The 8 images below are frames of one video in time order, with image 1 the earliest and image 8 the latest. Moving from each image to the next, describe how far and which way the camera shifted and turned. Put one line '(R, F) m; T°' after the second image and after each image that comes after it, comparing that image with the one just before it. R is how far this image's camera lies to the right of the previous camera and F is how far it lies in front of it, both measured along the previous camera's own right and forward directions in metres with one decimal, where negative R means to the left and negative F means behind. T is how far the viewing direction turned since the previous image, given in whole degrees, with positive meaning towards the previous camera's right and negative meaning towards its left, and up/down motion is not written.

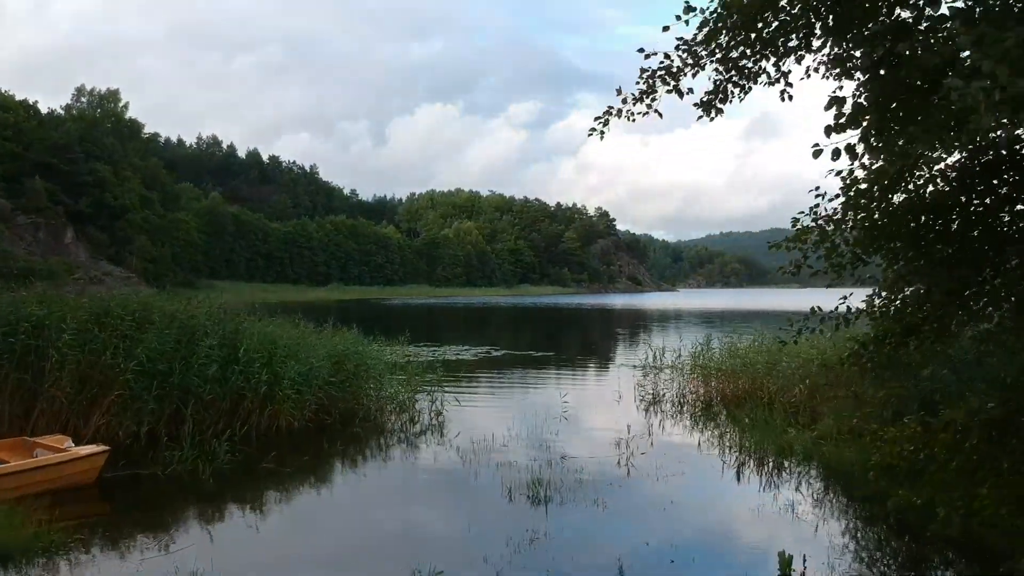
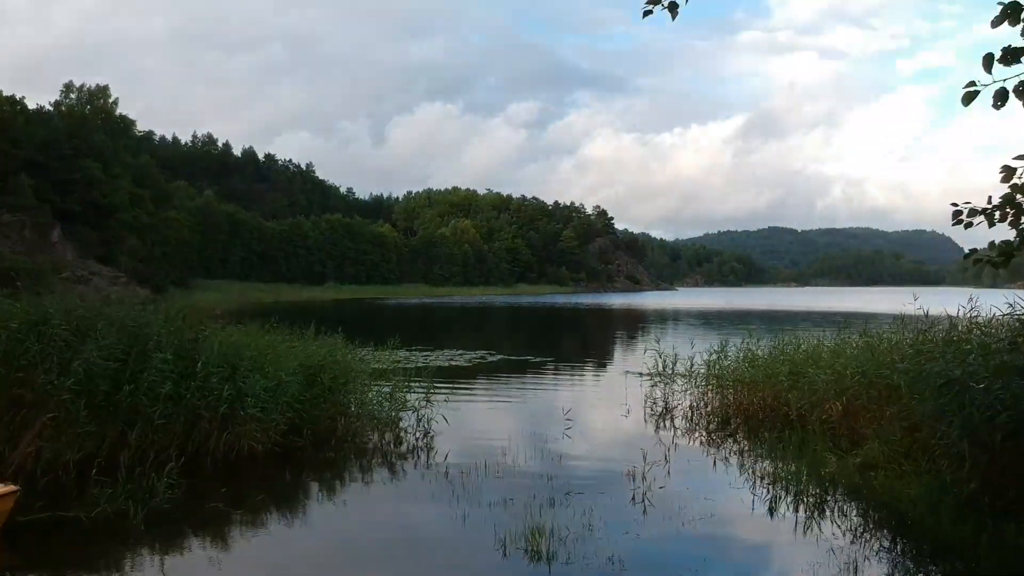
(0.0, +1.2) m; 0°
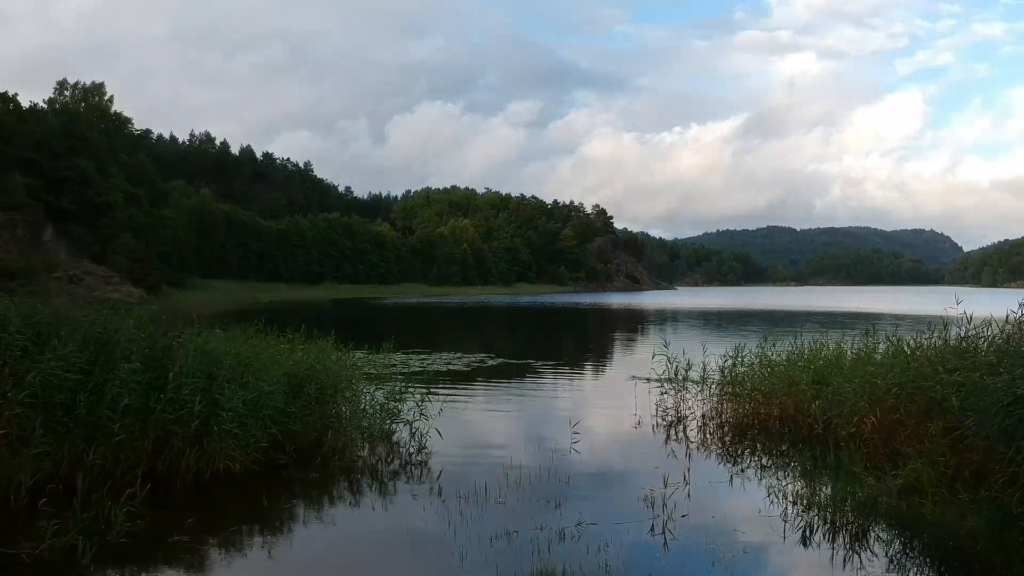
(0.0, +0.7) m; 0°
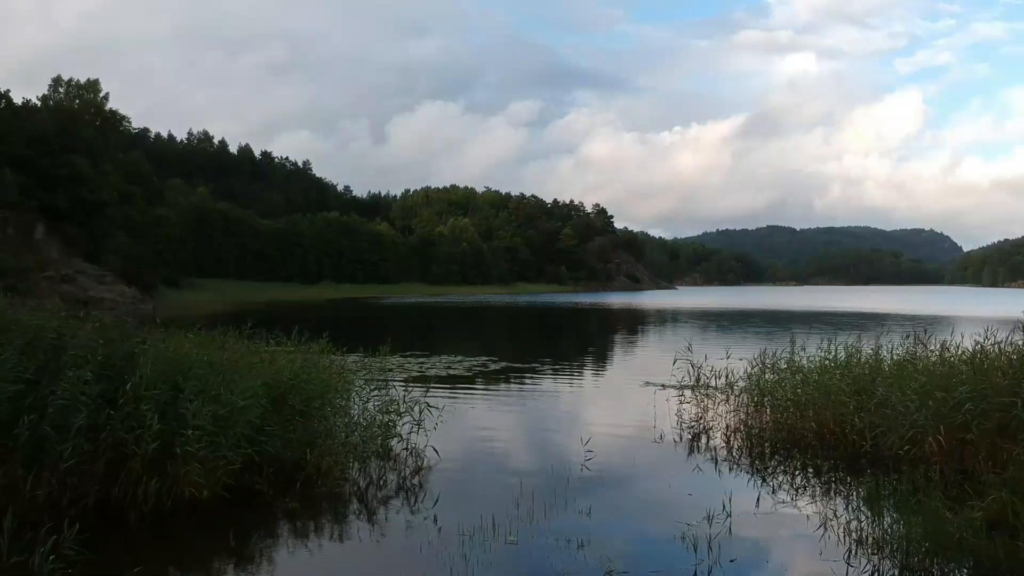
(-0.1, +1.0) m; 0°
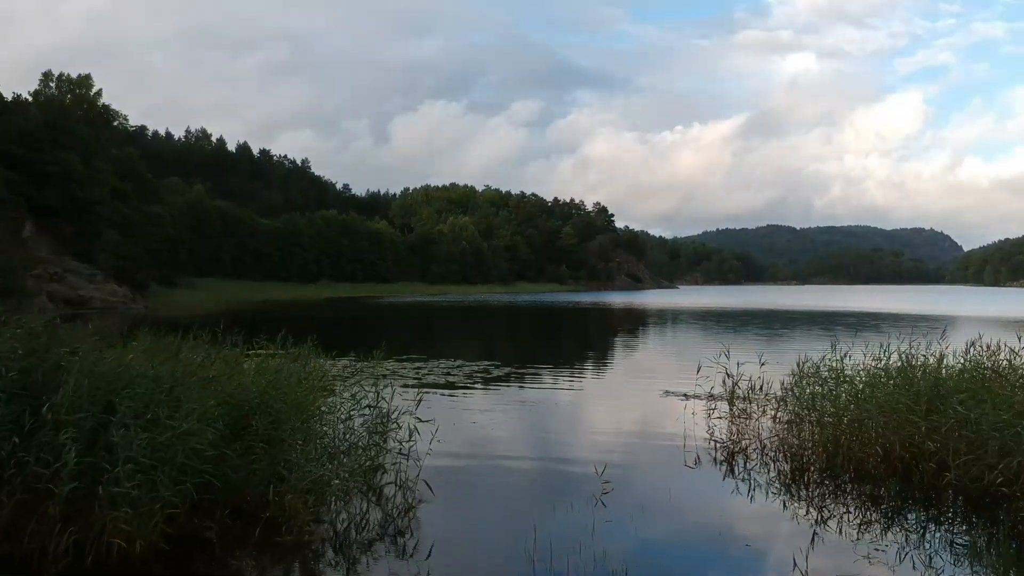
(-0.1, +1.3) m; 0°
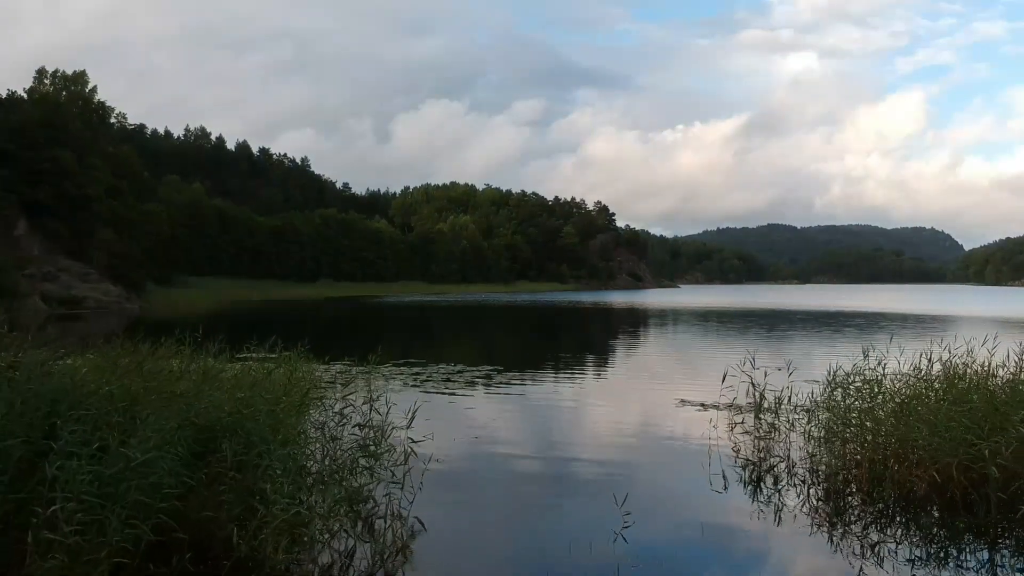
(0.0, +0.9) m; 0°
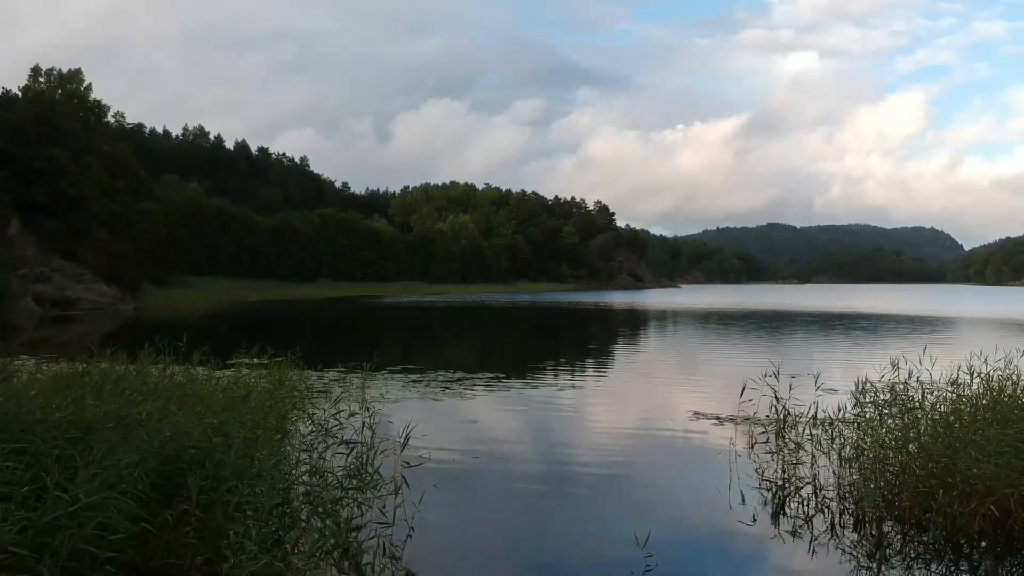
(0.0, +0.7) m; 0°
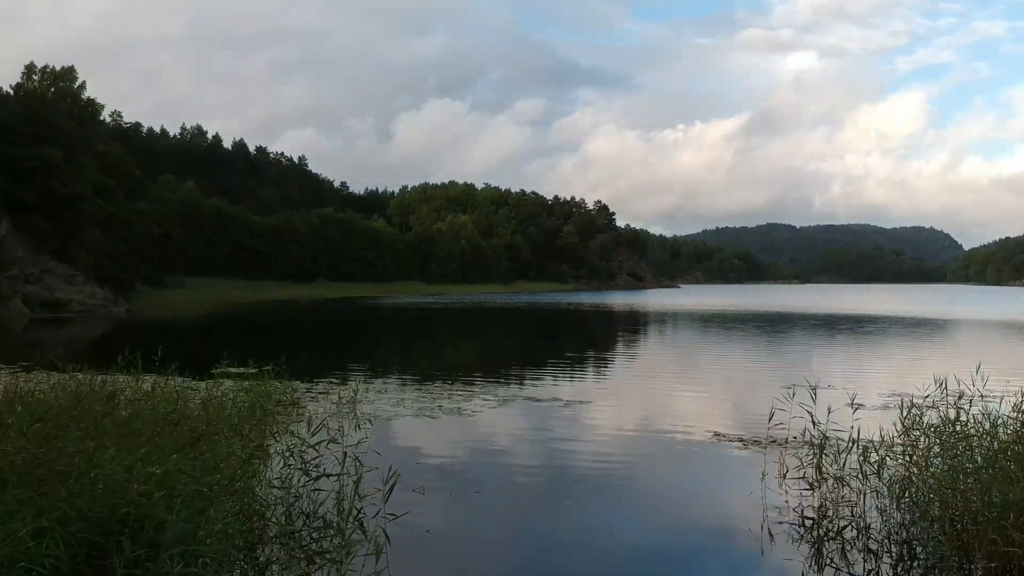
(0.0, +0.9) m; 0°
